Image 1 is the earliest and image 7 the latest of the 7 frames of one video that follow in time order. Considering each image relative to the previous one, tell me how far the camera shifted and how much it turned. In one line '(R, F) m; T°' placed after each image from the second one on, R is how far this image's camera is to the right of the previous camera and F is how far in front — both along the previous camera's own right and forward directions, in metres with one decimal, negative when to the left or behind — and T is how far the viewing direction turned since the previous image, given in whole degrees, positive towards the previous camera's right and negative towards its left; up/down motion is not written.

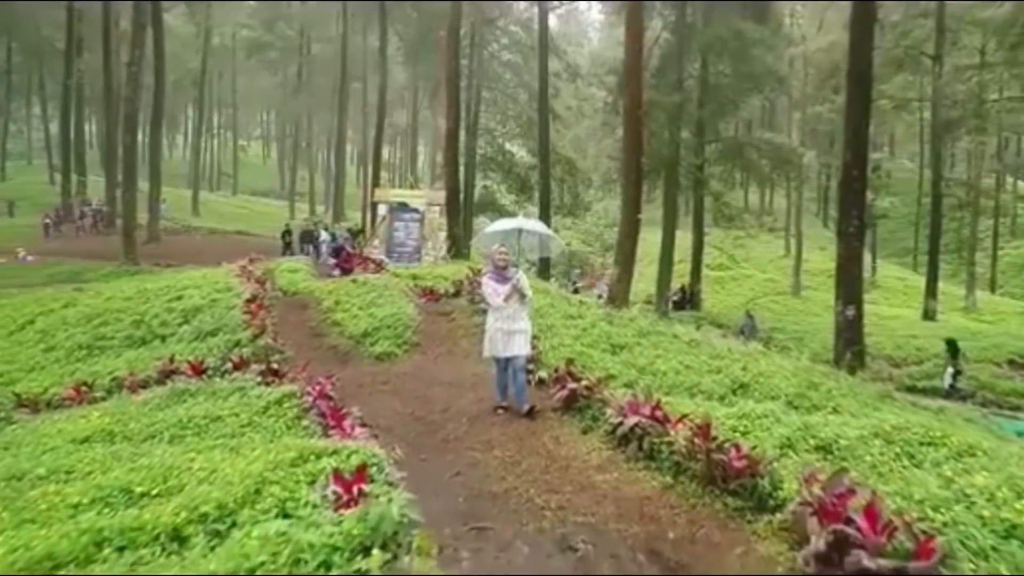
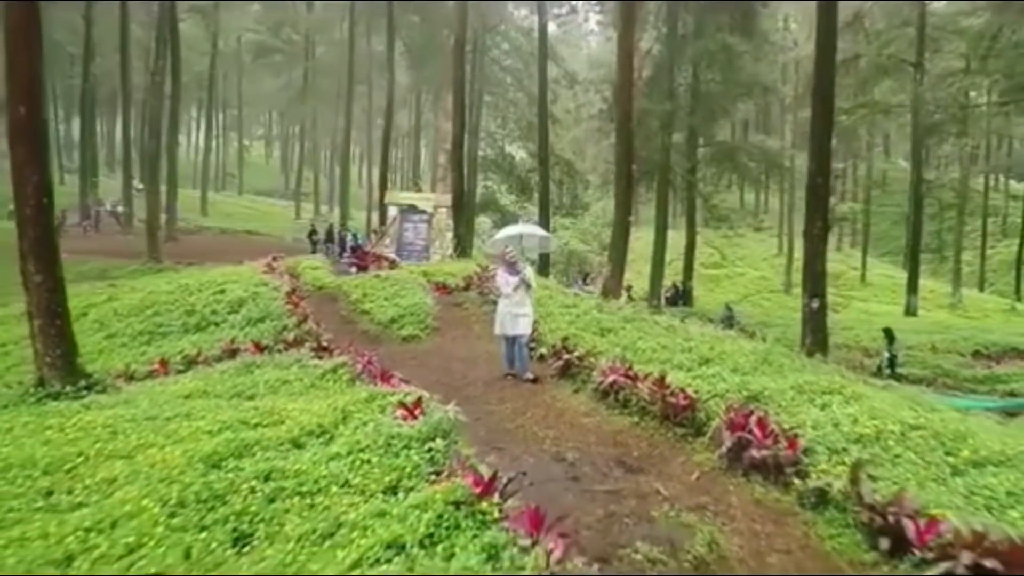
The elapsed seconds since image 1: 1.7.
(-0.1, -1.9) m; 0°
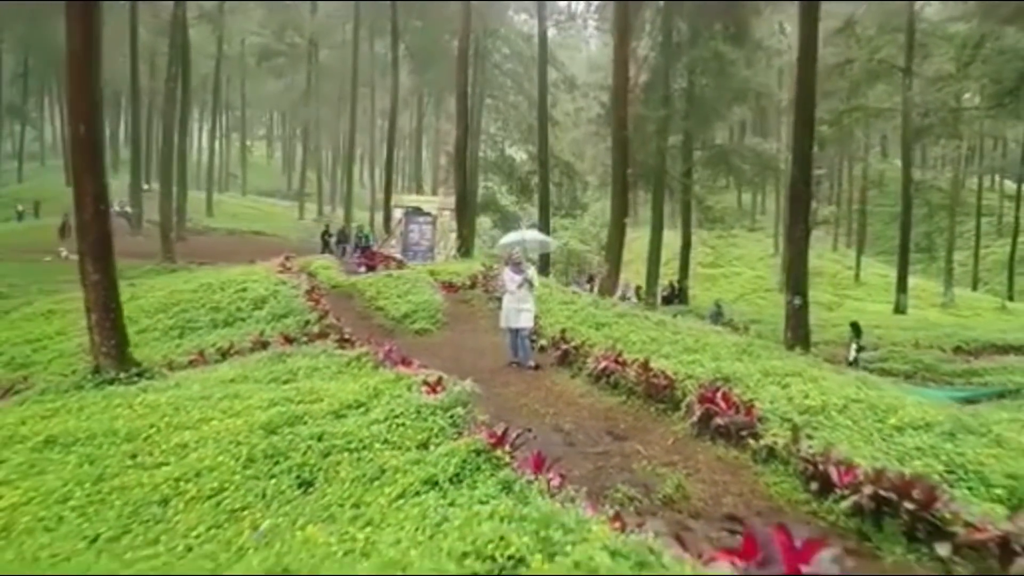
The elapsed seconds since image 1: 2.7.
(0.0, -1.2) m; 0°
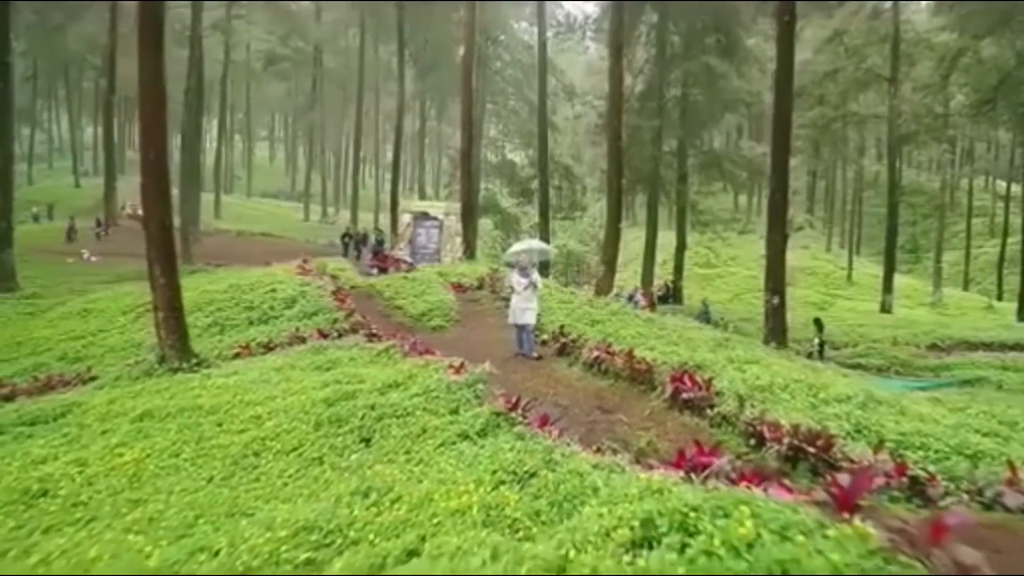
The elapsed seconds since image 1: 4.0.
(-0.1, -1.8) m; 0°
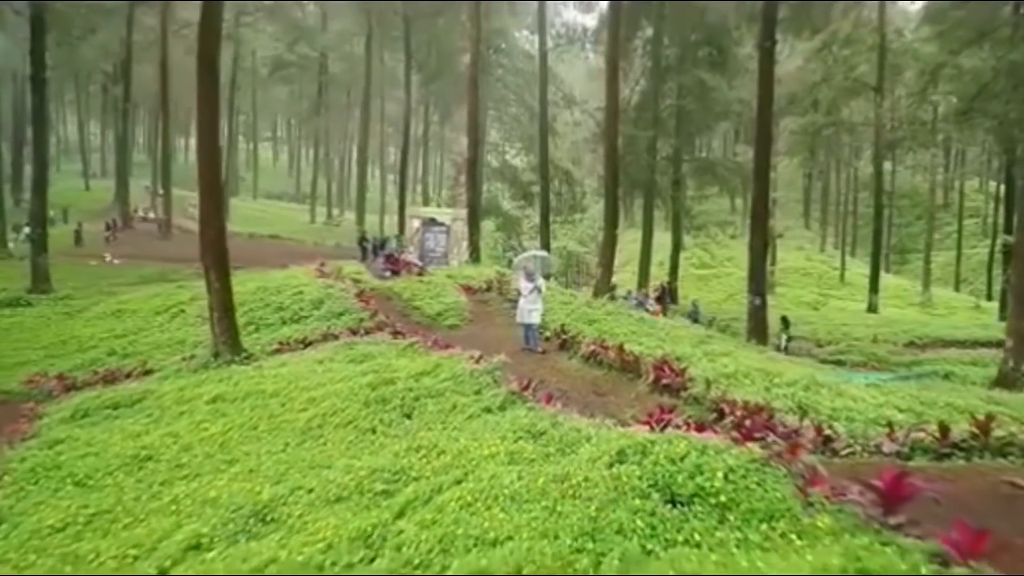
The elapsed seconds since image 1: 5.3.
(-0.1, -1.9) m; 0°
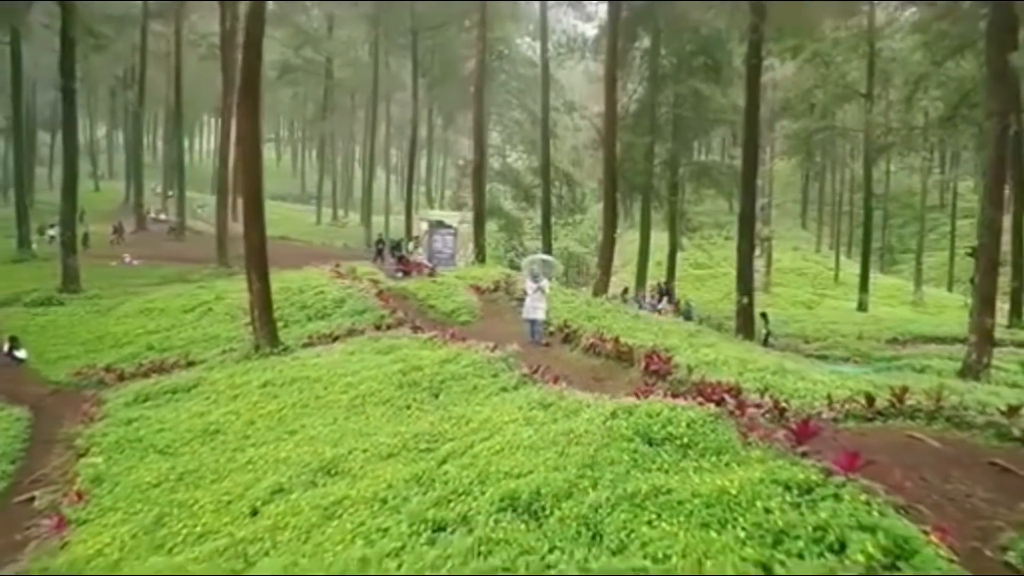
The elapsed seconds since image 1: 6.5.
(-0.1, -1.7) m; 0°
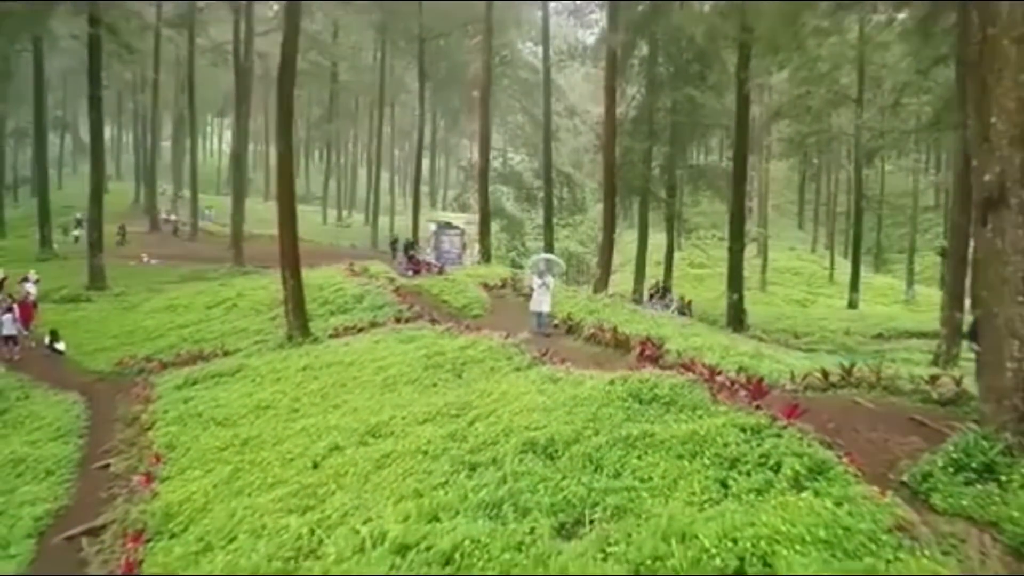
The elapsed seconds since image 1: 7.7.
(-0.2, -1.7) m; 0°
